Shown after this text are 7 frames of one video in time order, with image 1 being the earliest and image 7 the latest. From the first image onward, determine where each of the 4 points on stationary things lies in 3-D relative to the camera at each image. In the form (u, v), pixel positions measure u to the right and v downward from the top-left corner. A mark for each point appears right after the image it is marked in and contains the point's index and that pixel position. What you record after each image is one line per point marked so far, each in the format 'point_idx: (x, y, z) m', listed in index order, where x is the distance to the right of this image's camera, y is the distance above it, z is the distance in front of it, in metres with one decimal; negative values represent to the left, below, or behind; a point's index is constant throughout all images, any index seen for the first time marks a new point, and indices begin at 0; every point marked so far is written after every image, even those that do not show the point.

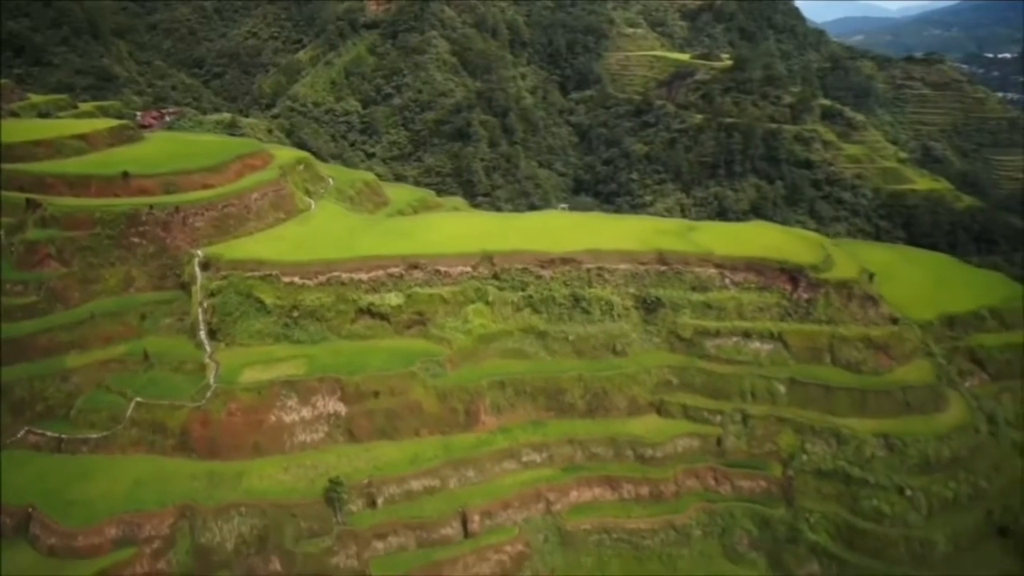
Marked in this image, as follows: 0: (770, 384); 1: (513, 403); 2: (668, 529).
0: (+4.1, -1.6, +15.0) m
1: (0.0, -1.8, +14.7) m
2: (+2.3, -3.5, +13.5) m
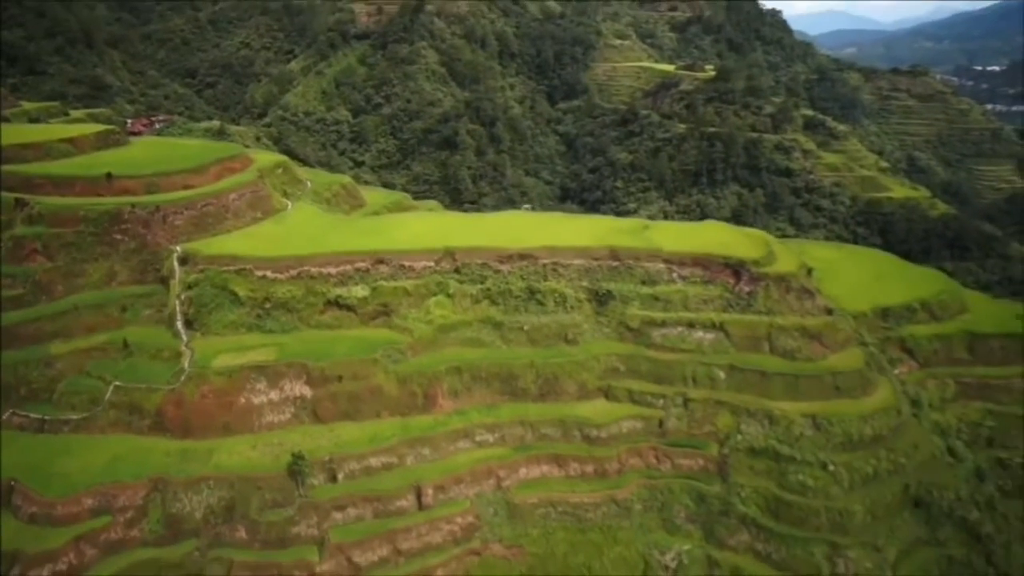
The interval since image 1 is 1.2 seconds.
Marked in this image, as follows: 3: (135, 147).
0: (+3.4, -1.4, +16.0) m
1: (-0.7, -1.7, +15.7) m
2: (+1.5, -3.4, +14.5) m
3: (-6.9, +2.6, +17.7) m
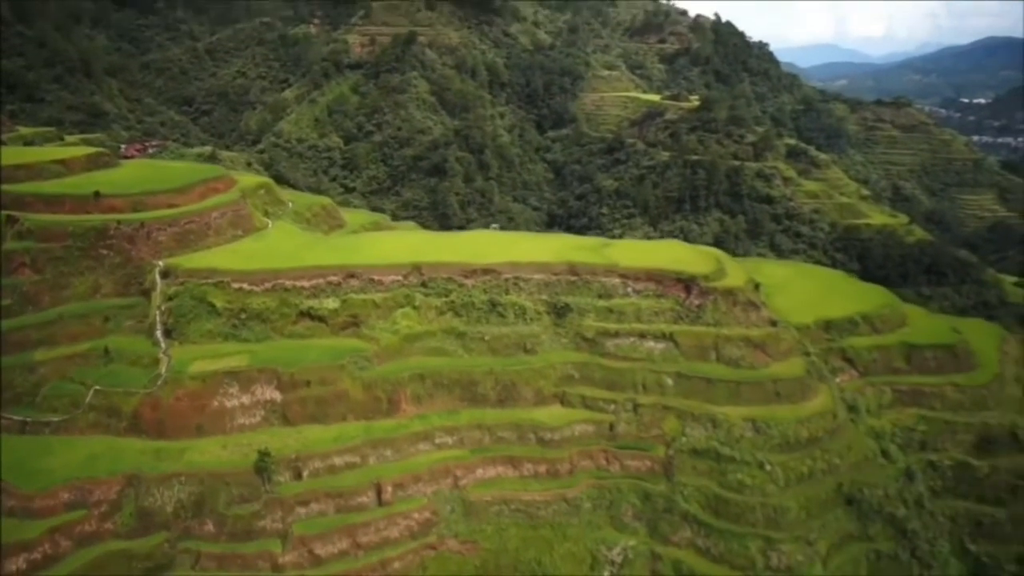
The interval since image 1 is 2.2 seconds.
0: (+2.7, -1.6, +16.9) m
1: (-1.5, -1.9, +16.6) m
2: (+0.8, -3.5, +15.4) m
3: (-7.6, +2.4, +18.7) m
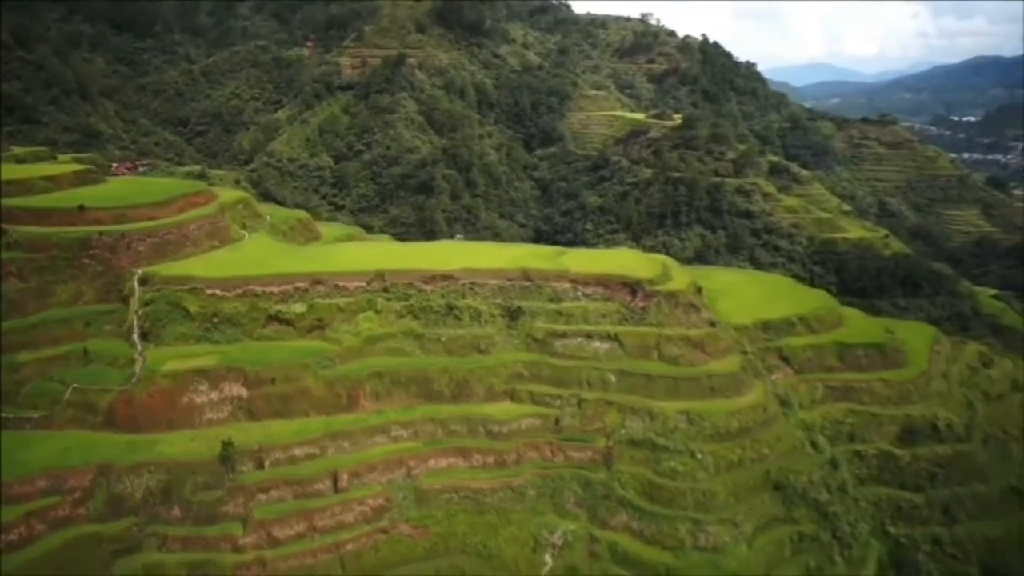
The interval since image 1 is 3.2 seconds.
0: (+1.7, -1.7, +18.0) m
1: (-2.4, -2.0, +17.8) m
2: (-0.1, -3.6, +16.4) m
3: (-8.5, +2.2, +20.0) m
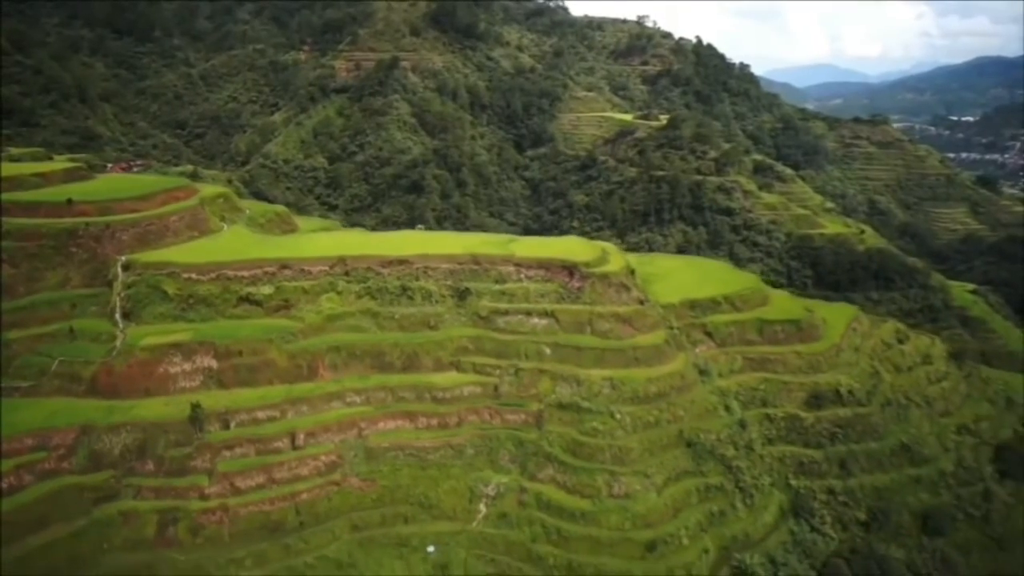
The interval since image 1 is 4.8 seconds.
0: (+0.6, -1.3, +19.9) m
1: (-3.5, -1.6, +19.7) m
2: (-1.3, -3.1, +18.4) m
3: (-9.7, +2.6, +22.0) m
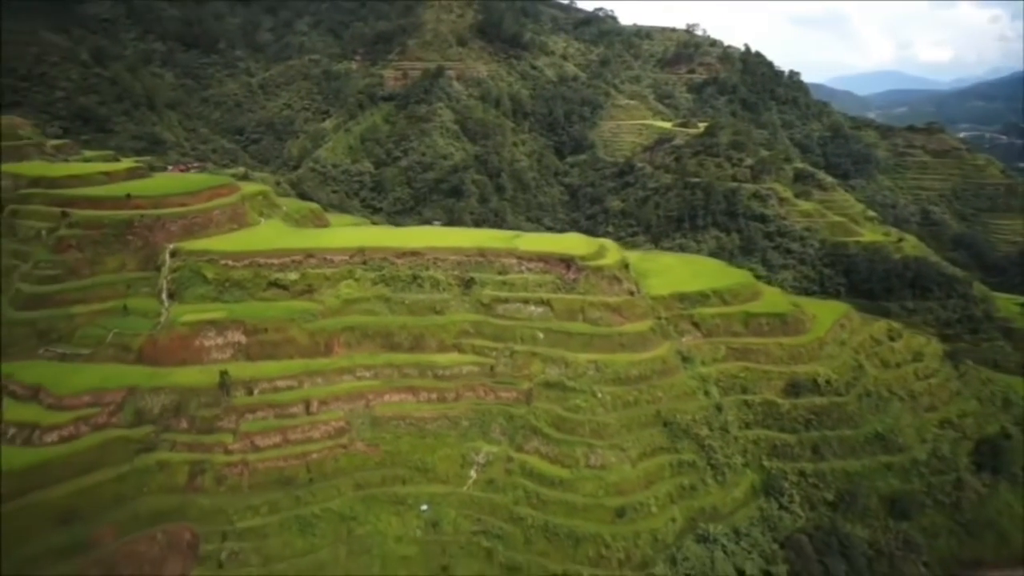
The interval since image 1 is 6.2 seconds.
0: (+0.5, -1.0, +21.7) m
1: (-3.6, -1.2, +21.7) m
2: (-1.5, -2.9, +20.3) m
3: (-9.5, +3.0, +24.4) m
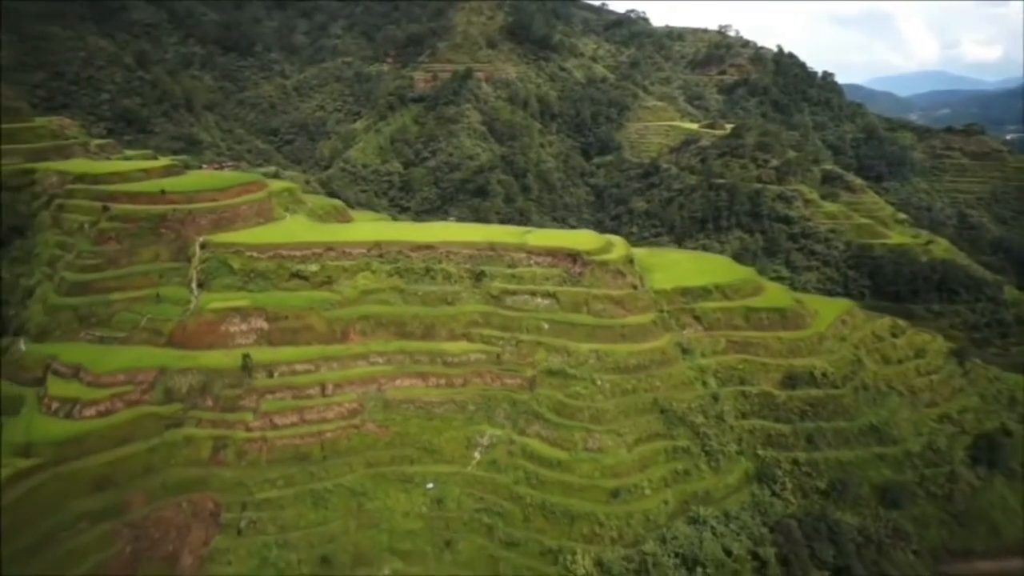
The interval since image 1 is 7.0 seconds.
0: (+0.7, -0.9, +22.7) m
1: (-3.5, -1.0, +22.9) m
2: (-1.4, -2.7, +21.3) m
3: (-9.2, +3.3, +25.8) m
